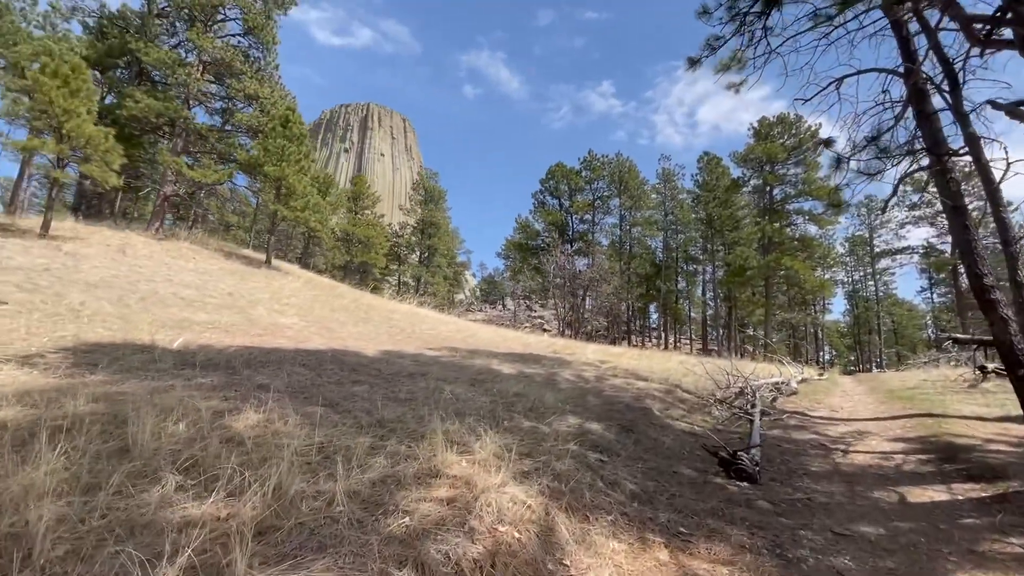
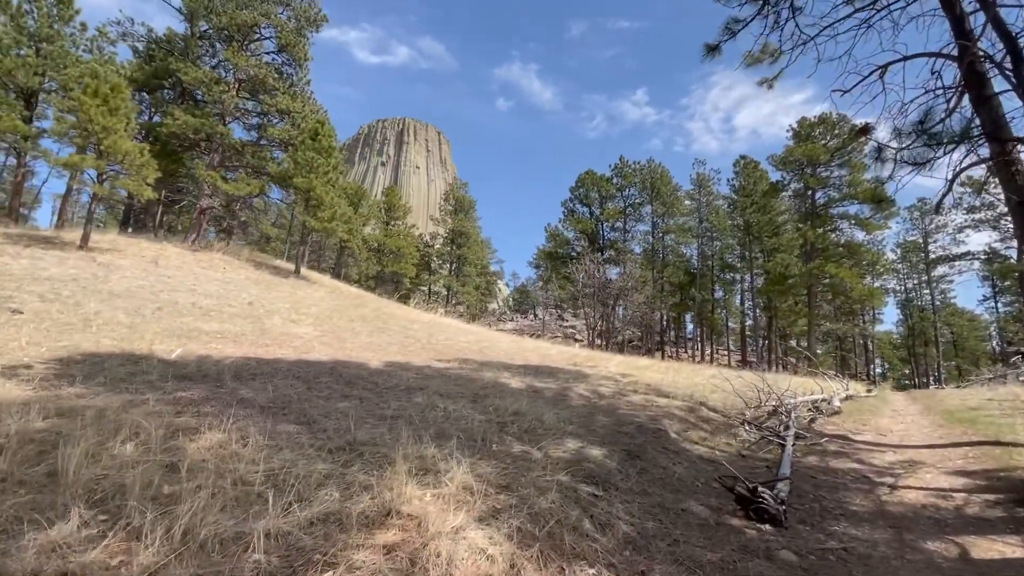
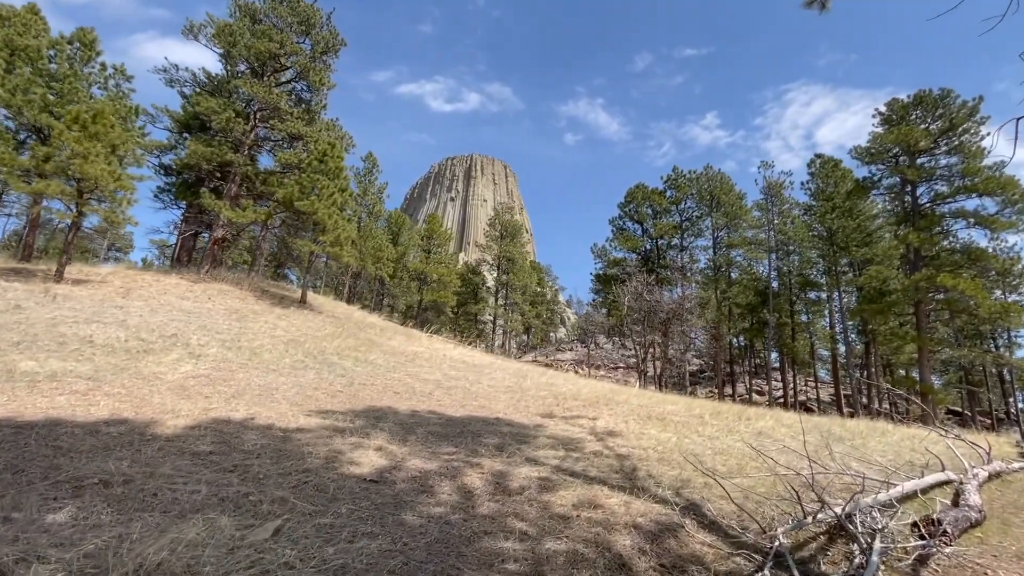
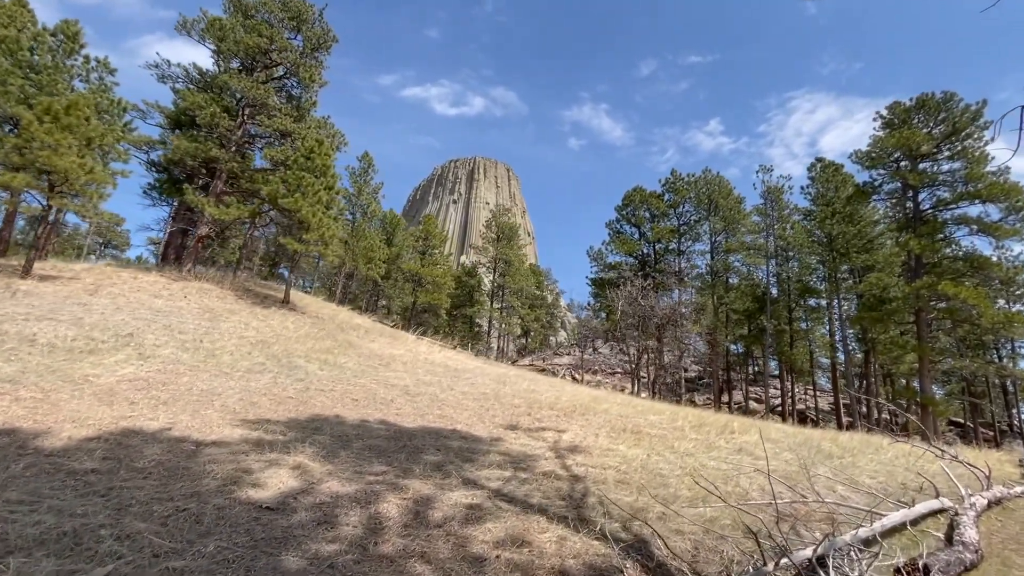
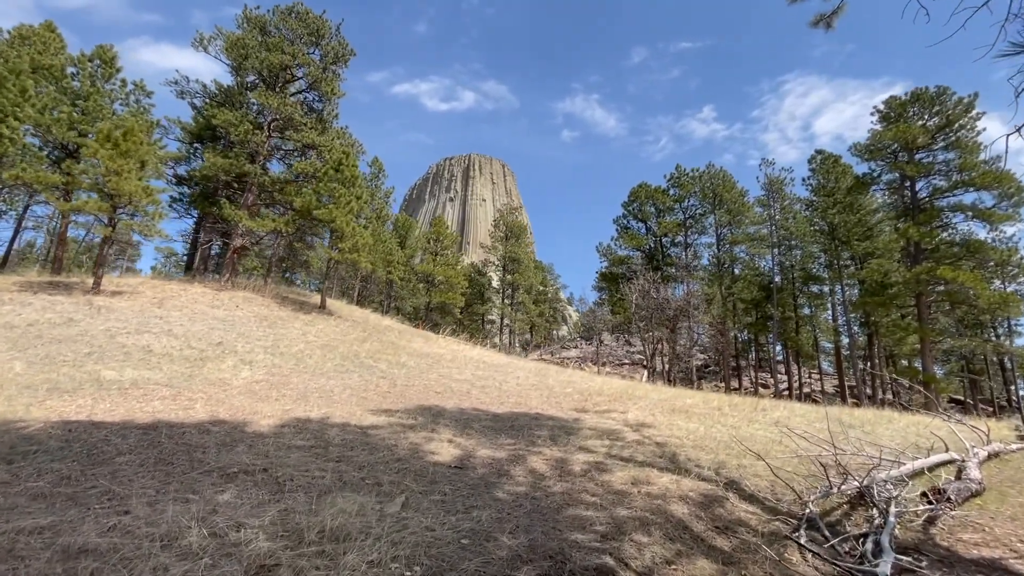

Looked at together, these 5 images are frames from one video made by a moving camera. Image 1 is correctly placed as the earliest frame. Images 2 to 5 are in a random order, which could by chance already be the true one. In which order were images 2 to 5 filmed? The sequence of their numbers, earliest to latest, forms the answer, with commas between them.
2, 5, 3, 4
